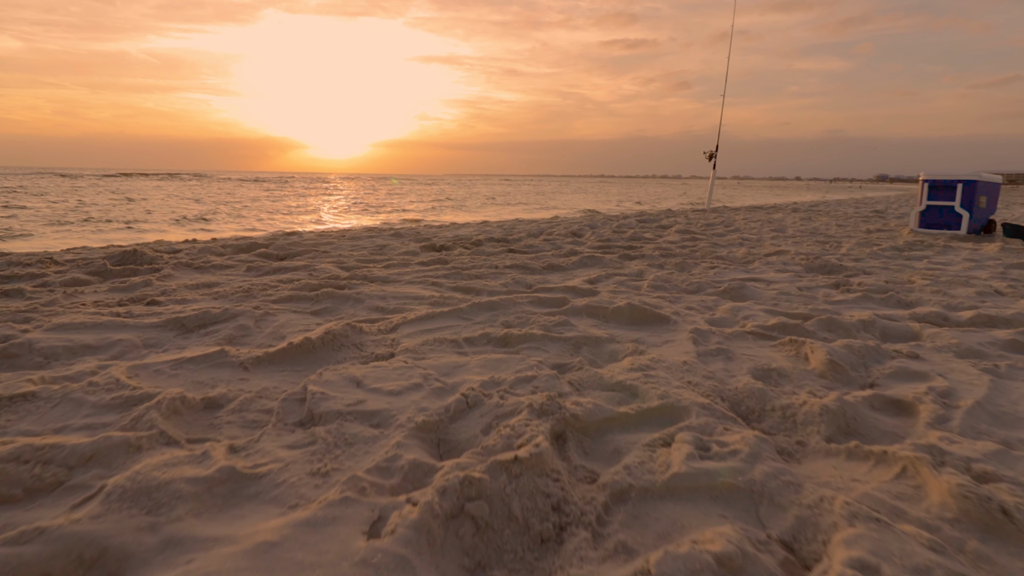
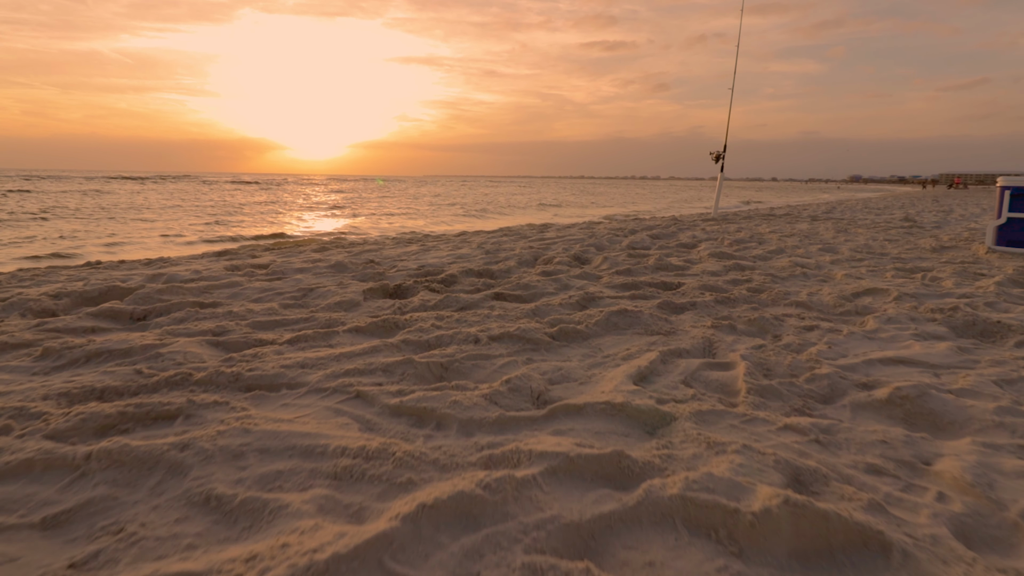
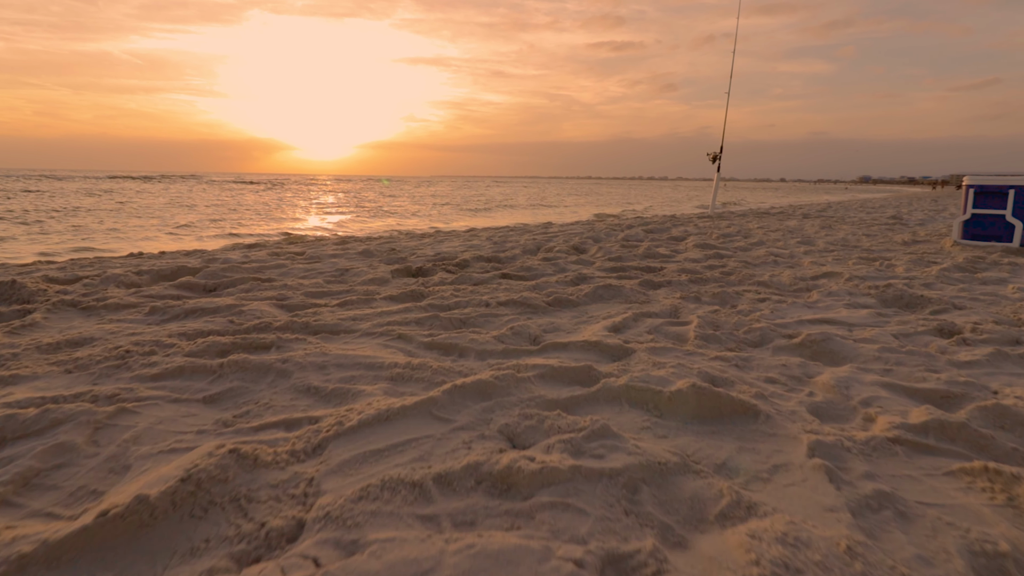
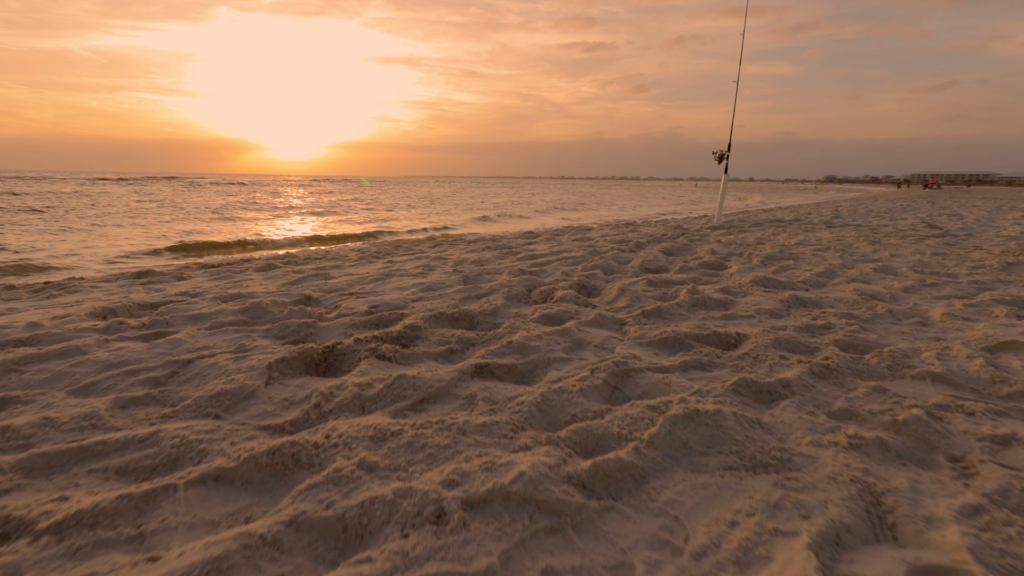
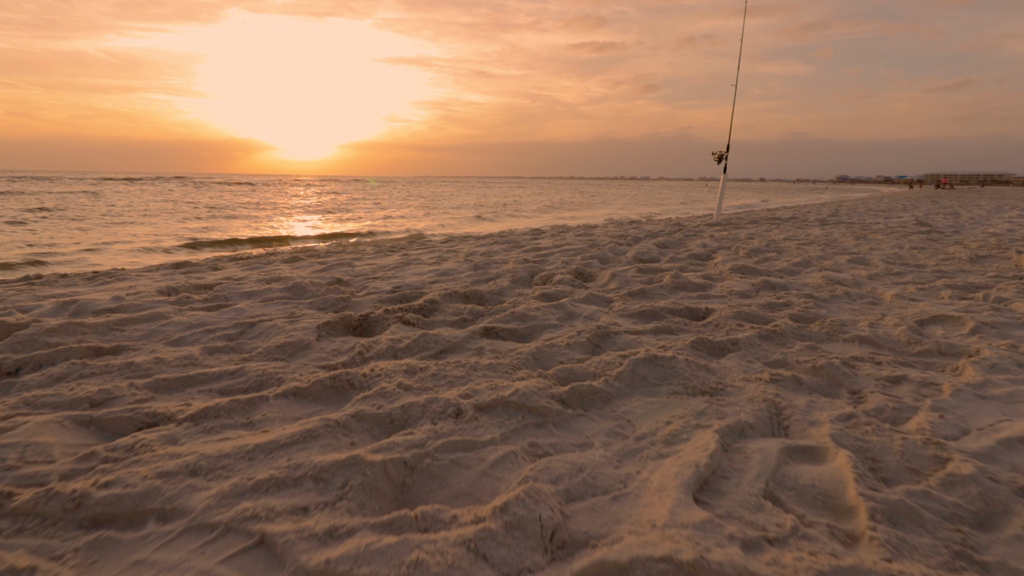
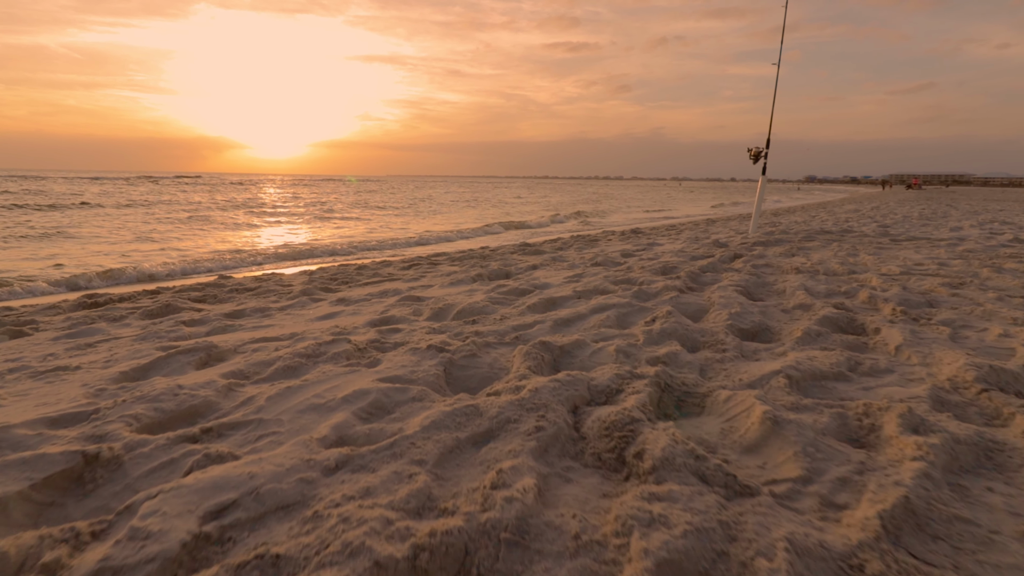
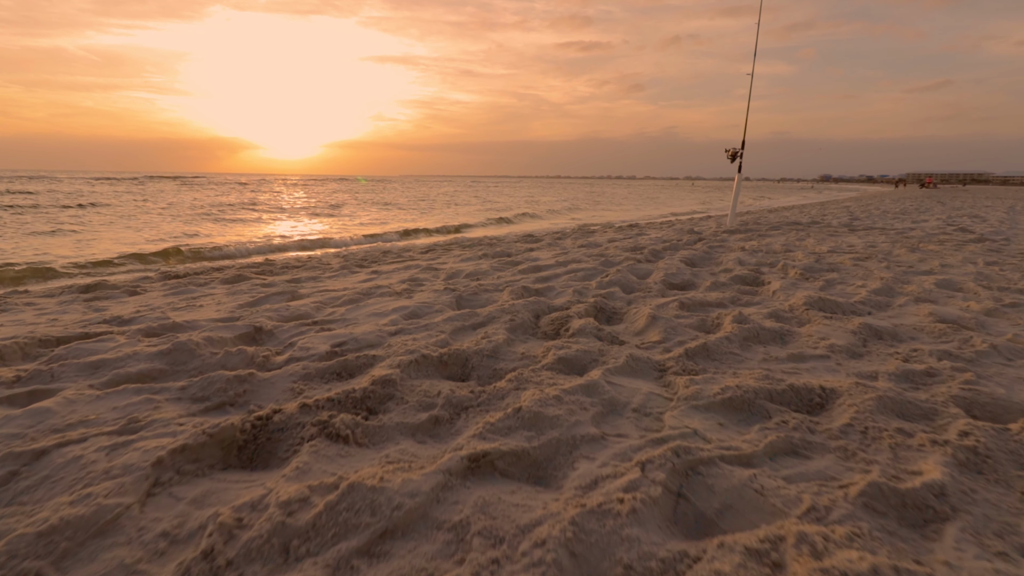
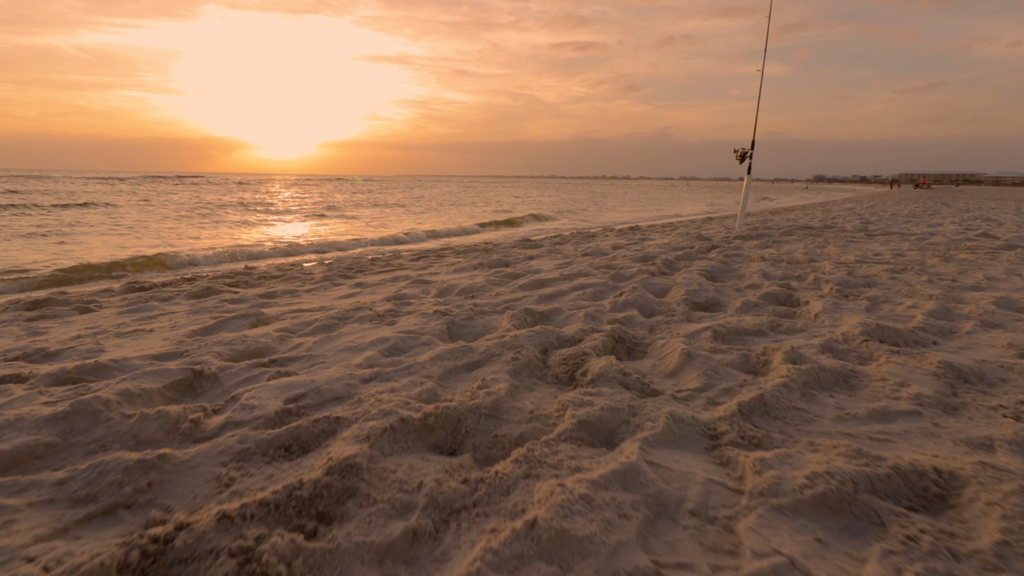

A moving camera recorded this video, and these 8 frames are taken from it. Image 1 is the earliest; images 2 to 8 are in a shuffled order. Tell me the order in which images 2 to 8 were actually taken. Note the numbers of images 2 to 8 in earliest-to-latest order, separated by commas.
3, 2, 5, 4, 7, 8, 6
